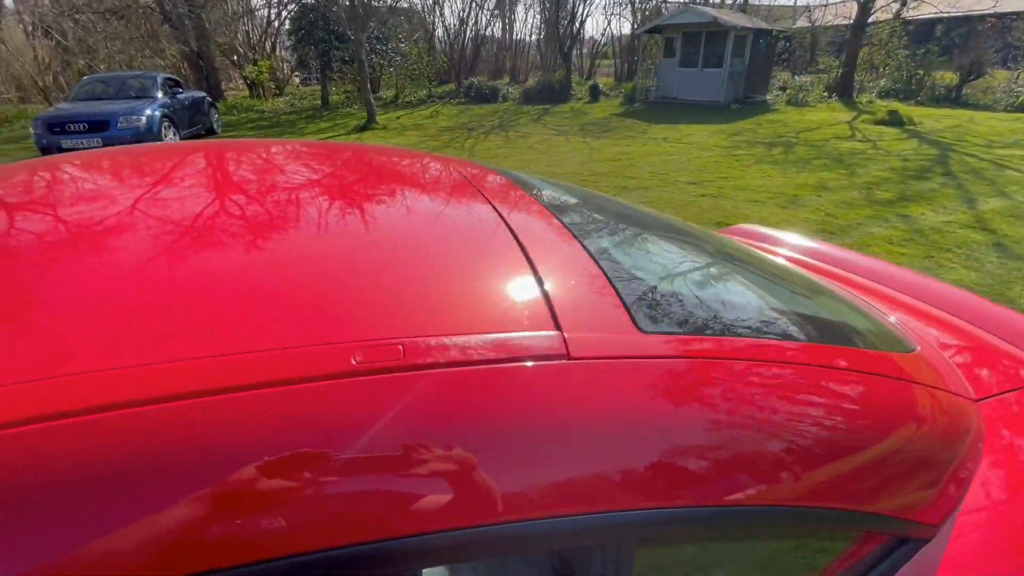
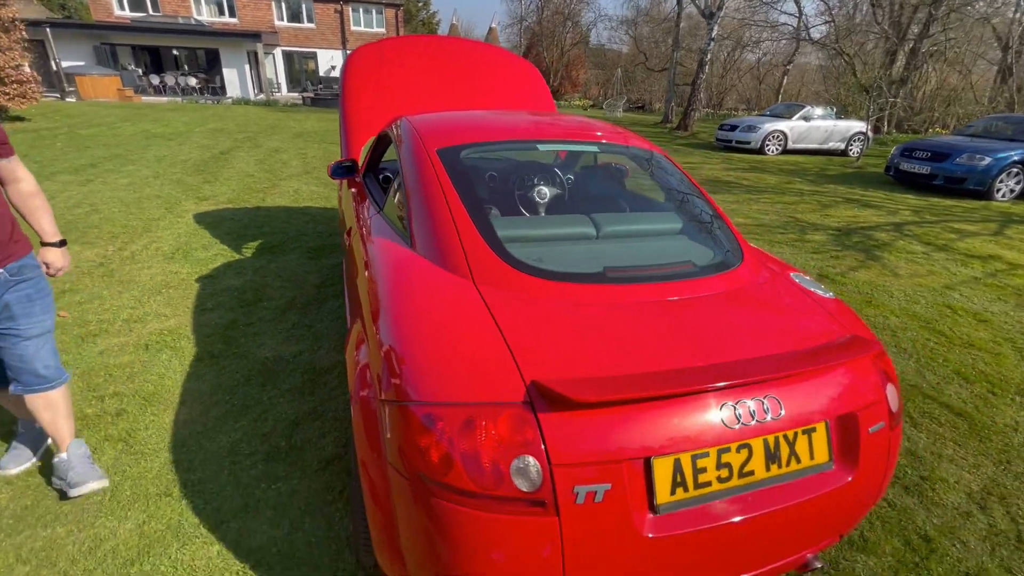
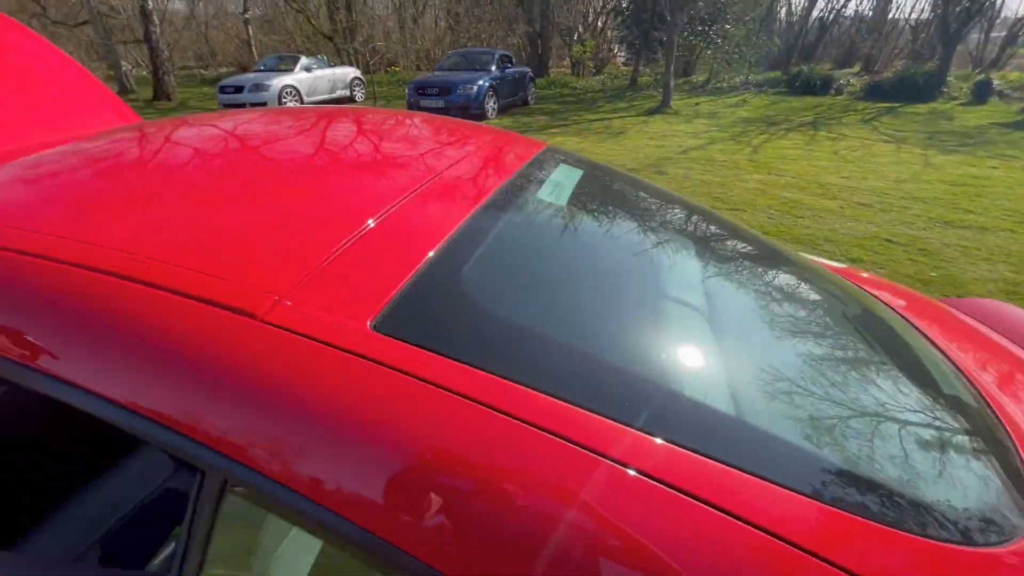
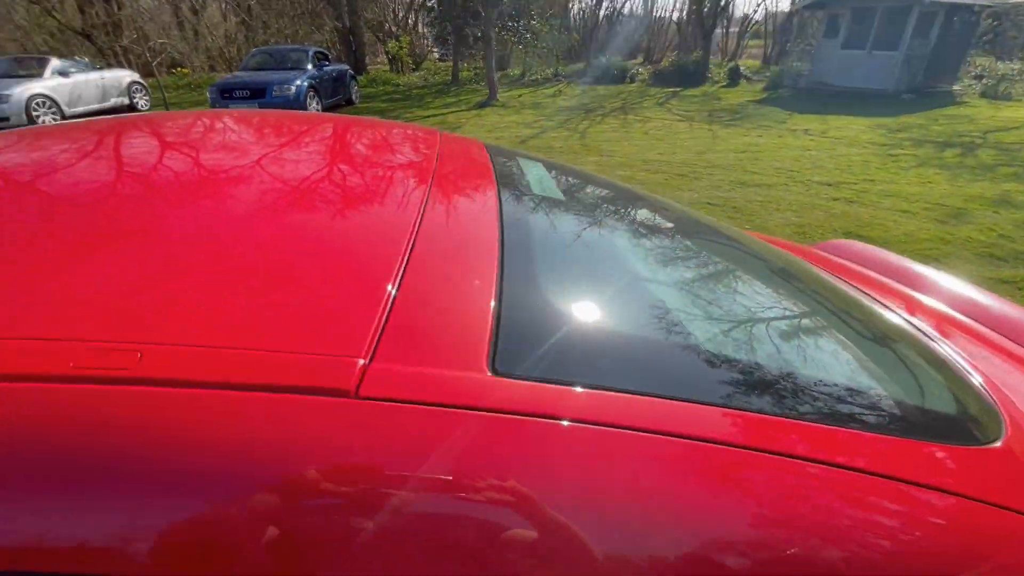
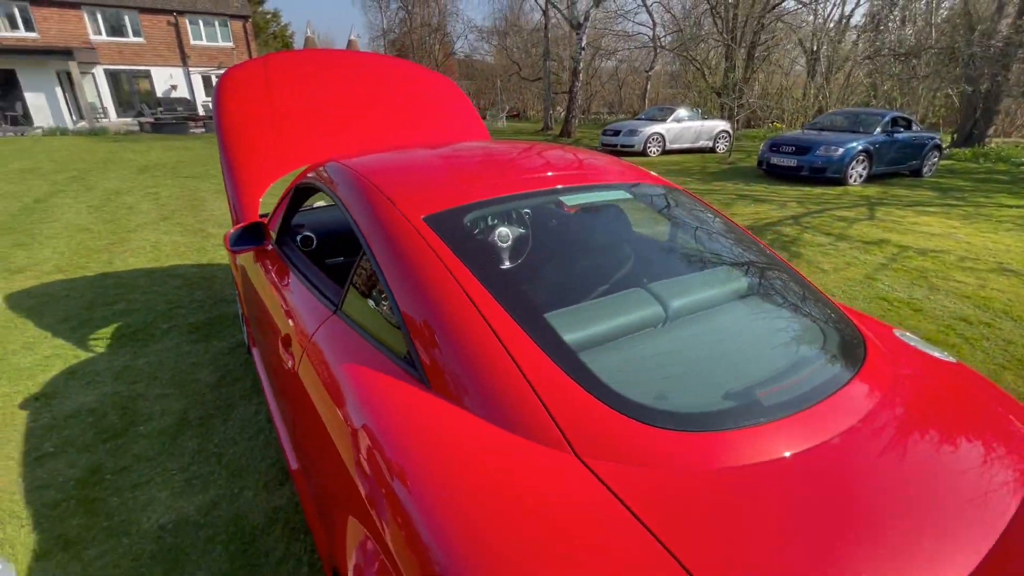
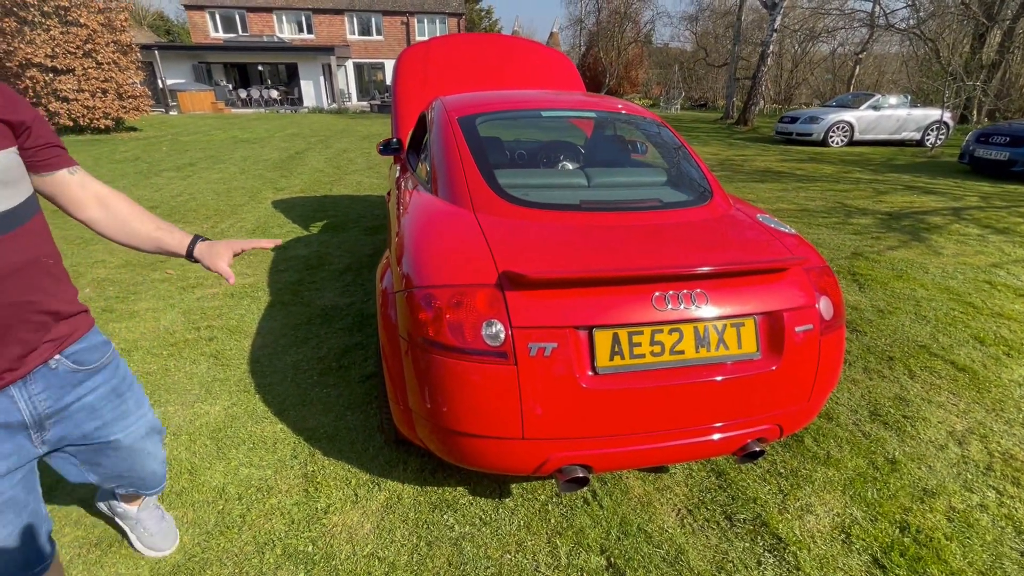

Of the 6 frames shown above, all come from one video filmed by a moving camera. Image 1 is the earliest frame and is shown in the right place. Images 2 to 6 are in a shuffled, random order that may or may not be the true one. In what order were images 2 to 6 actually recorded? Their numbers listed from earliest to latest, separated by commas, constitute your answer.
4, 3, 5, 2, 6
